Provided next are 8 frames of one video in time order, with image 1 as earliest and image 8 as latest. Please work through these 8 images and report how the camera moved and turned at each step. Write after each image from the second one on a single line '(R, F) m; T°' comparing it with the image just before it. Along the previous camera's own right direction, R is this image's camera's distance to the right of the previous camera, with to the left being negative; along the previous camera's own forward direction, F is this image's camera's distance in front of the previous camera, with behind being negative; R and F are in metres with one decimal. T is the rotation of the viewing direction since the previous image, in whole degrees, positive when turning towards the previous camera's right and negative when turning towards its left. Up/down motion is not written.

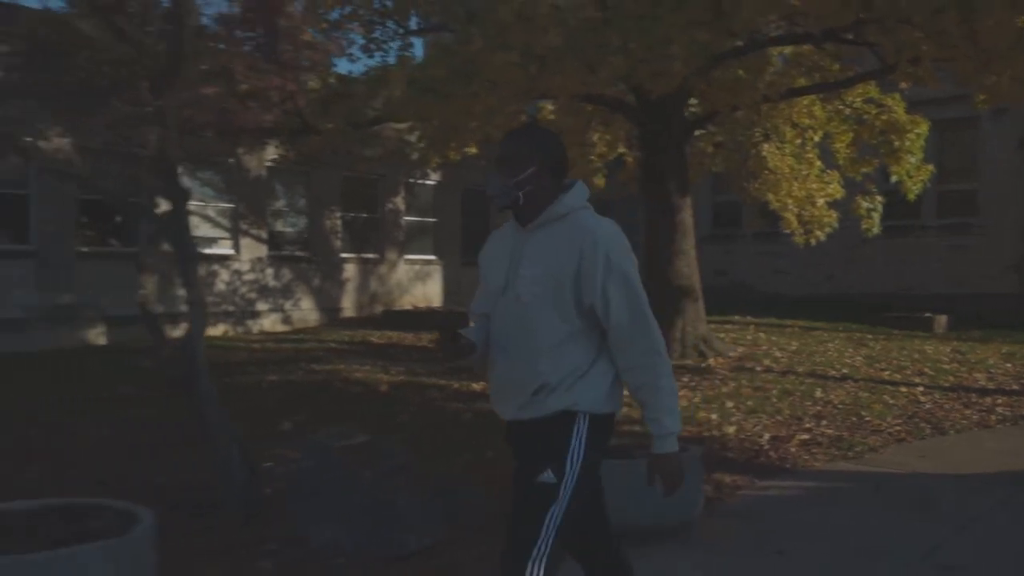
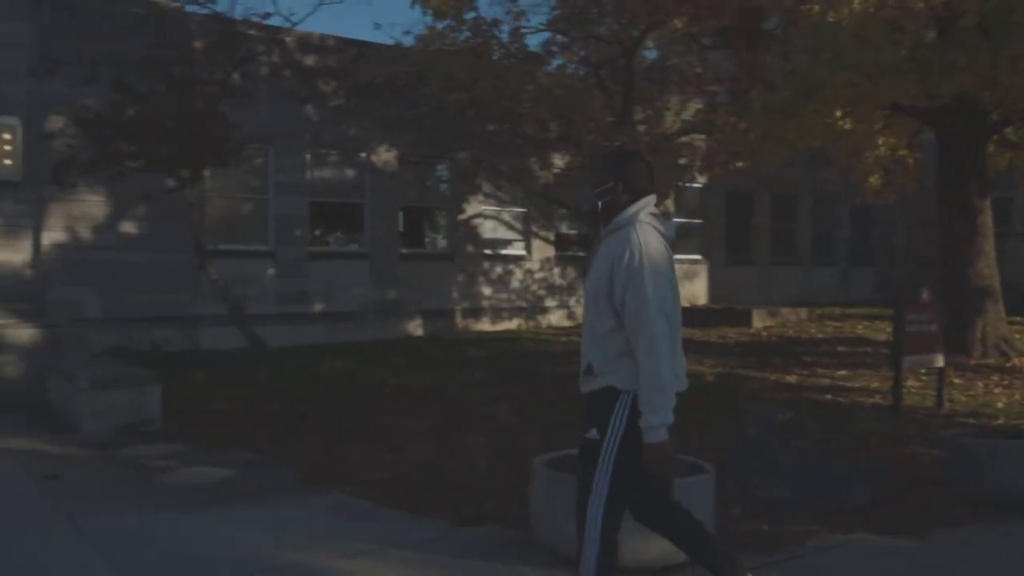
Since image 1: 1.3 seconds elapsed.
(-1.6, -1.4) m; -12°
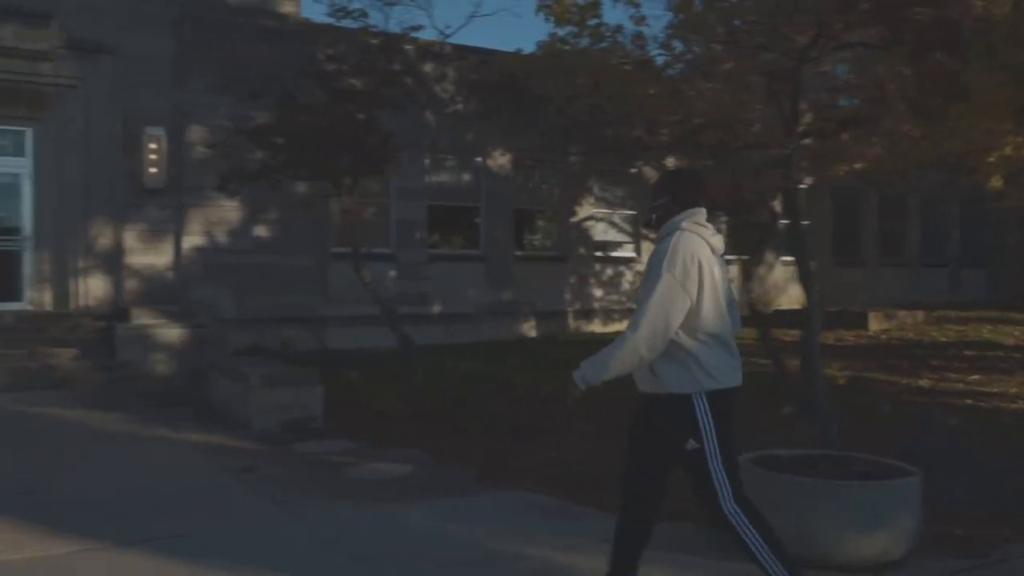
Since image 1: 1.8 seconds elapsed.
(-0.8, -0.3) m; -4°
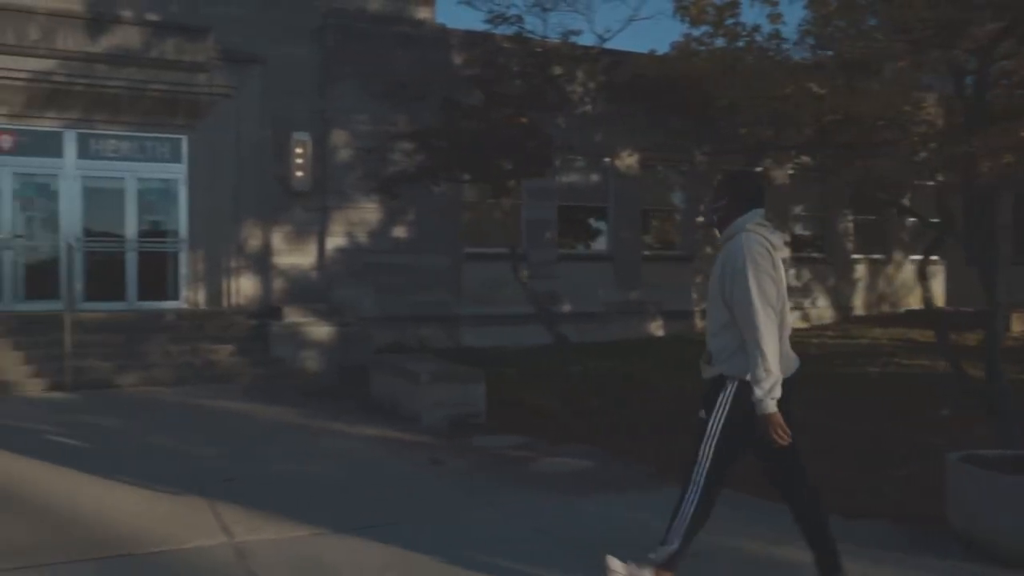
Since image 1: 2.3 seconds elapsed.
(-0.8, -0.2) m; -5°
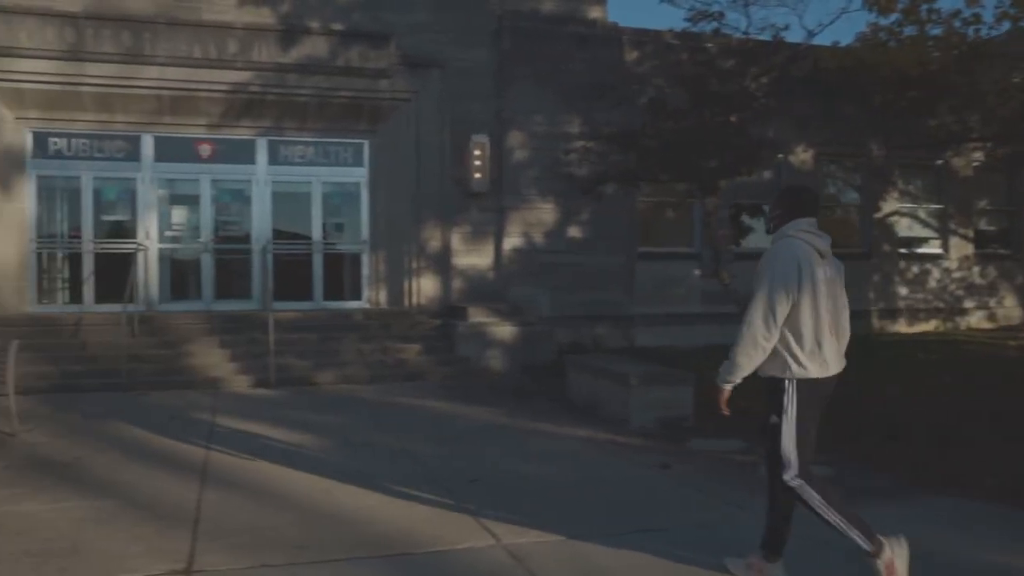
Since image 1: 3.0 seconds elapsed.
(-0.9, 0.0) m; -7°
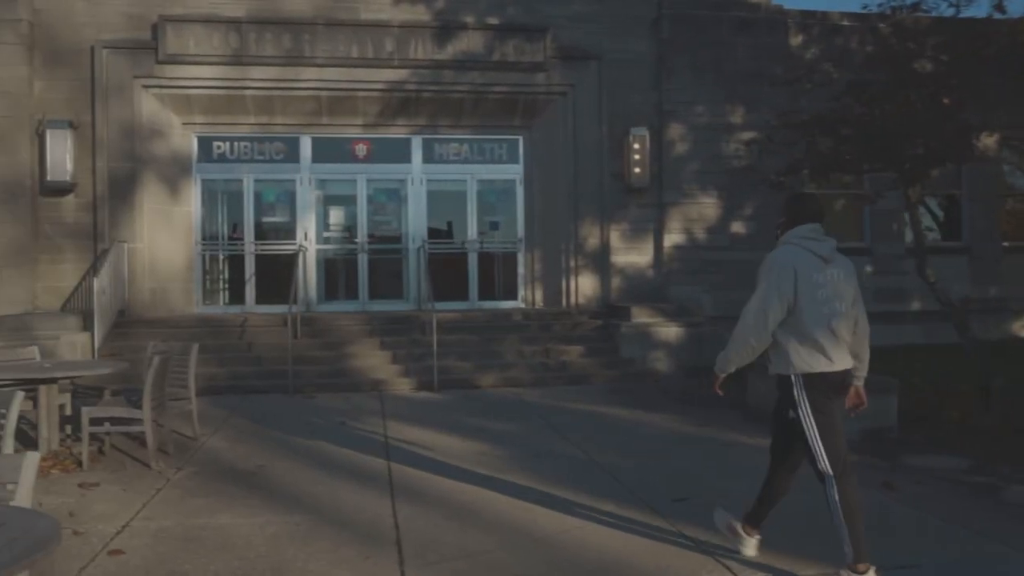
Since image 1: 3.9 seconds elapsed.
(-0.7, +0.5) m; -7°
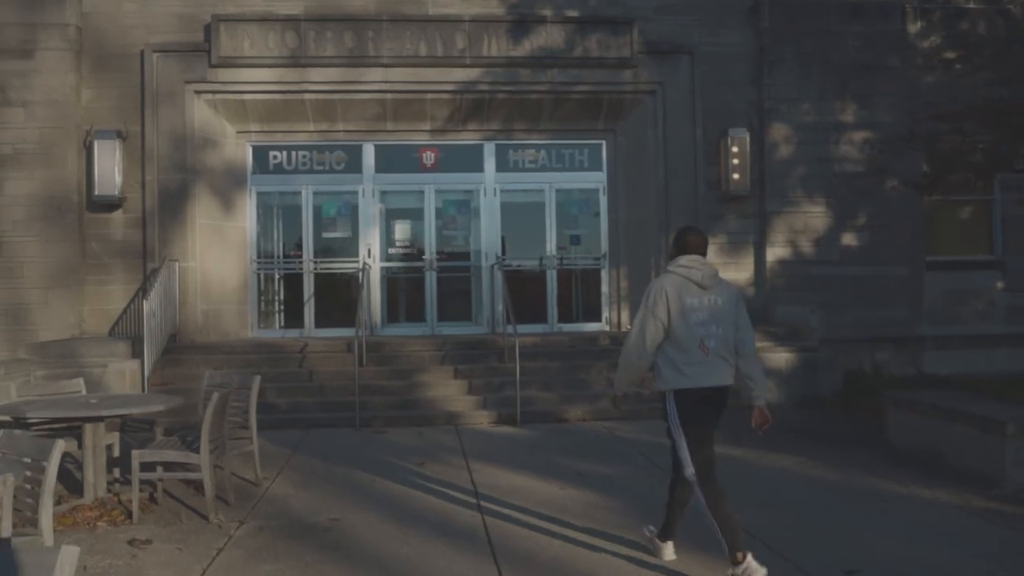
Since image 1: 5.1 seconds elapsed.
(-0.6, +1.4) m; -3°
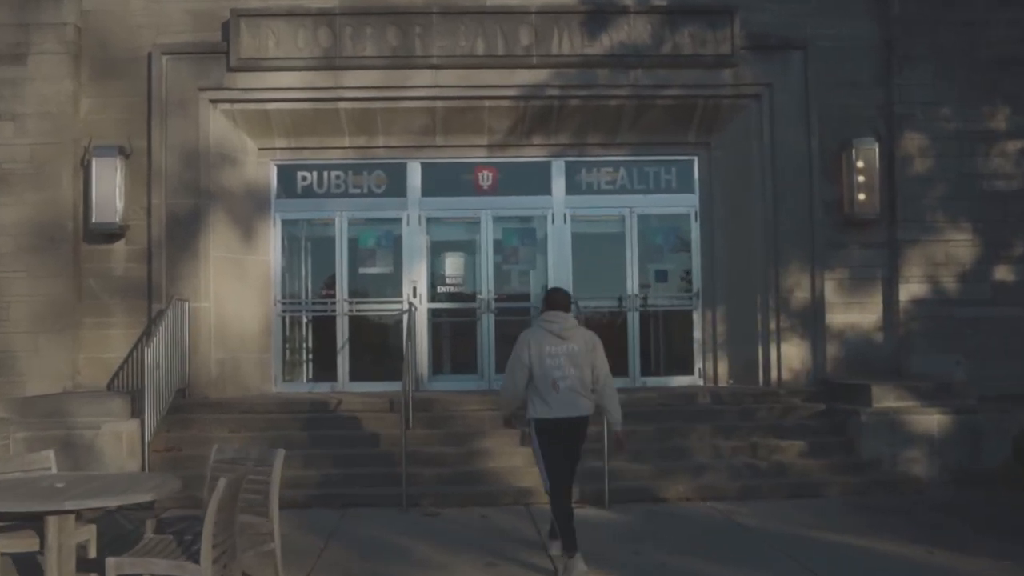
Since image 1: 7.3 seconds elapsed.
(-0.6, +2.4) m; -2°
